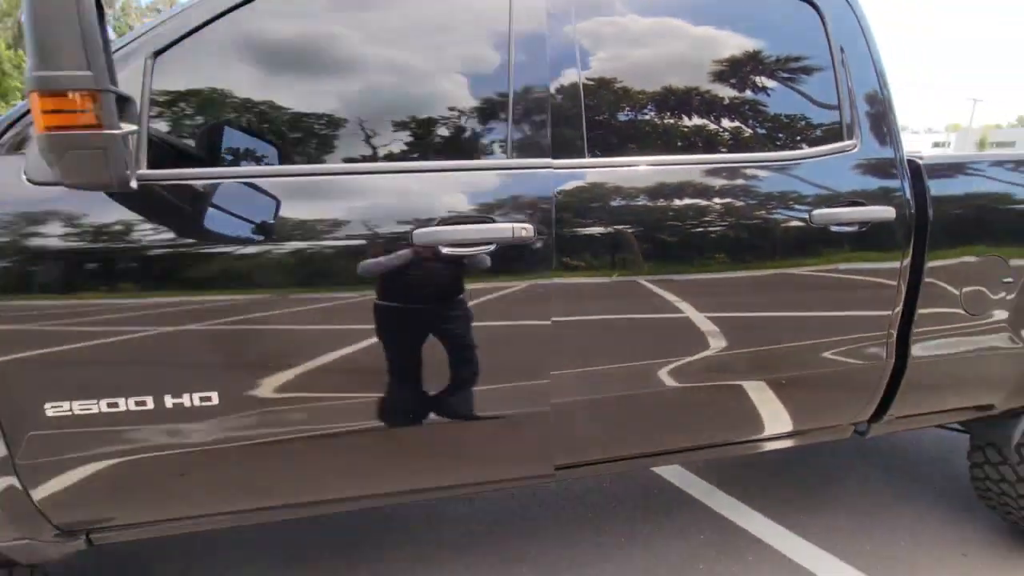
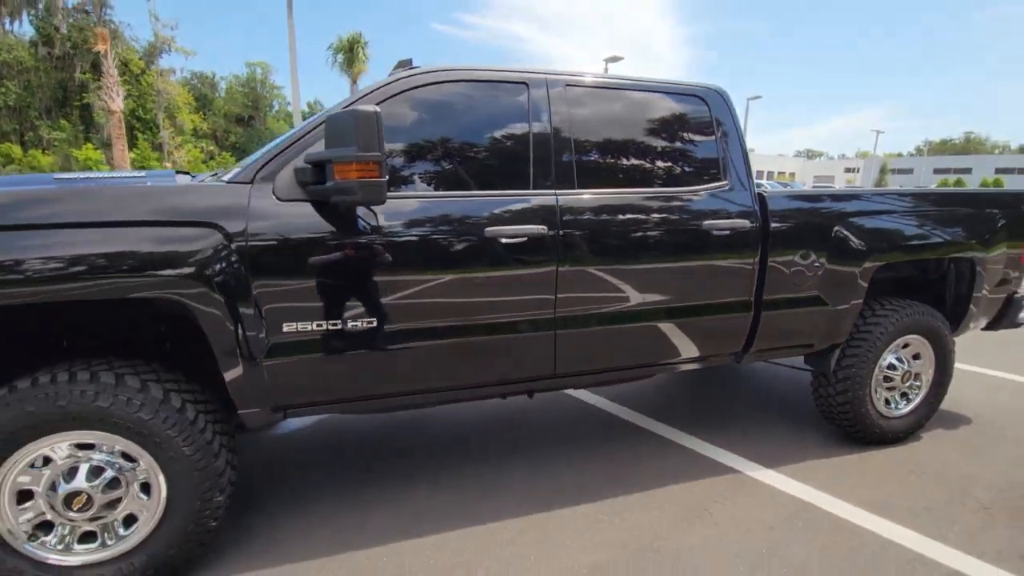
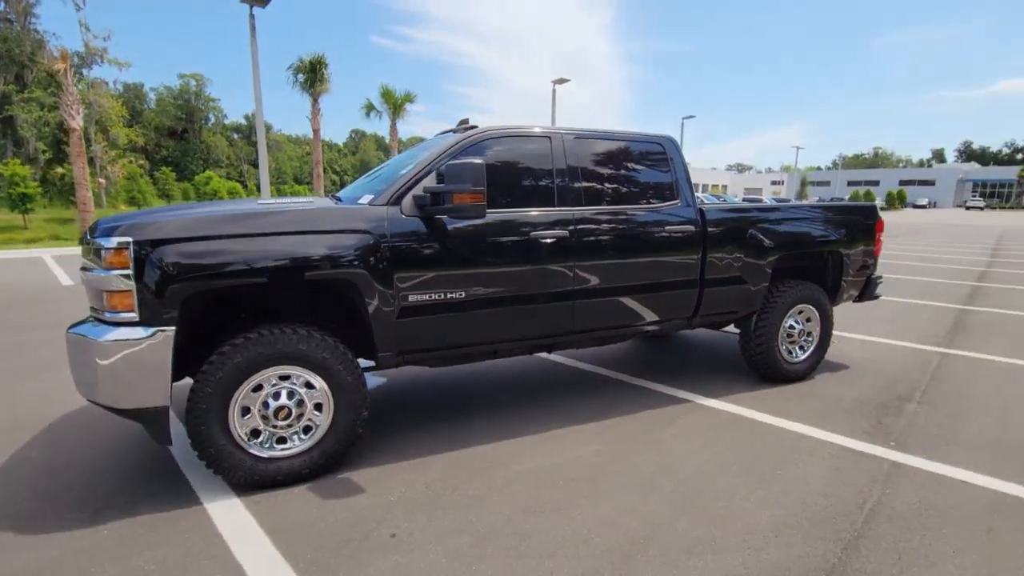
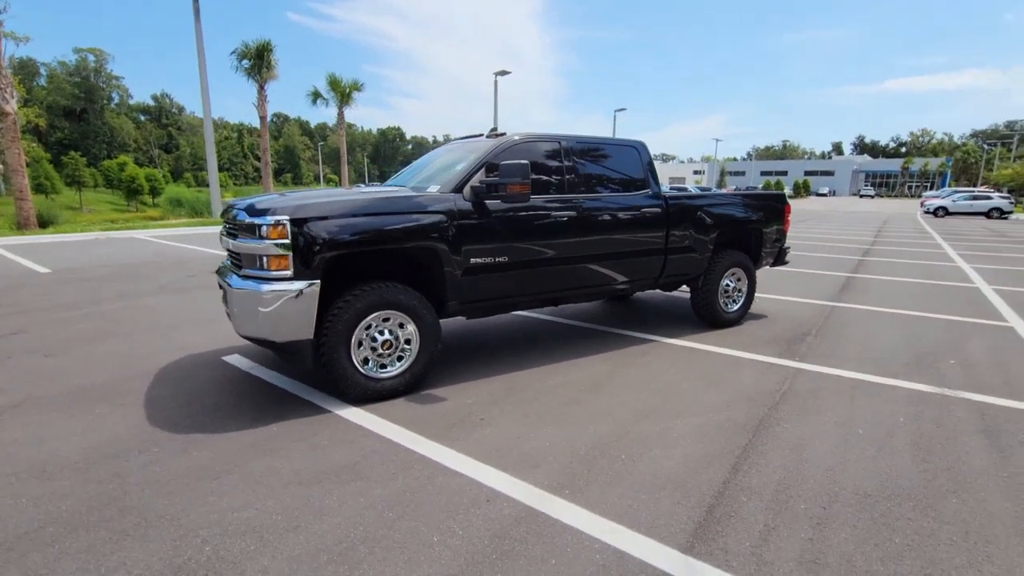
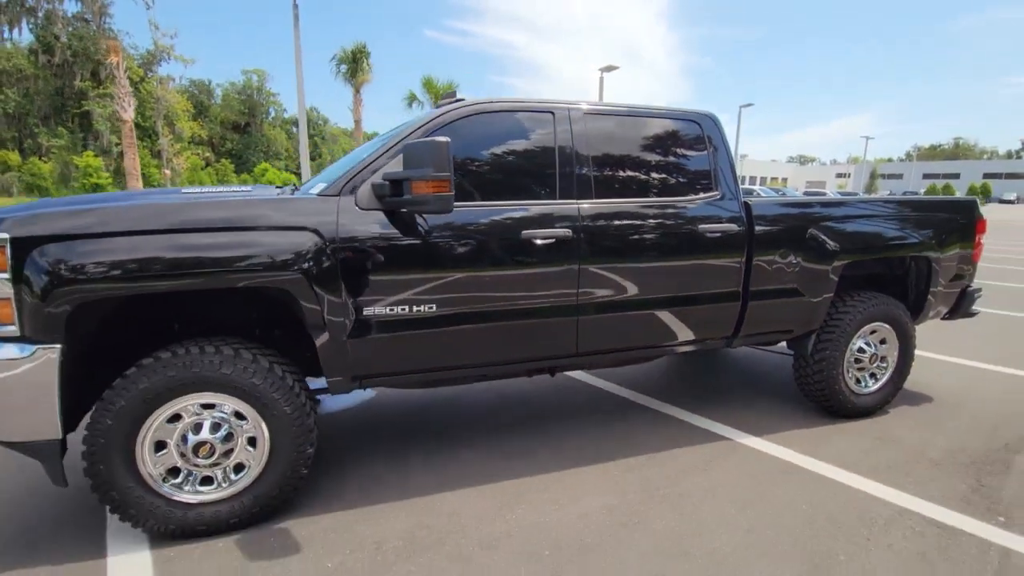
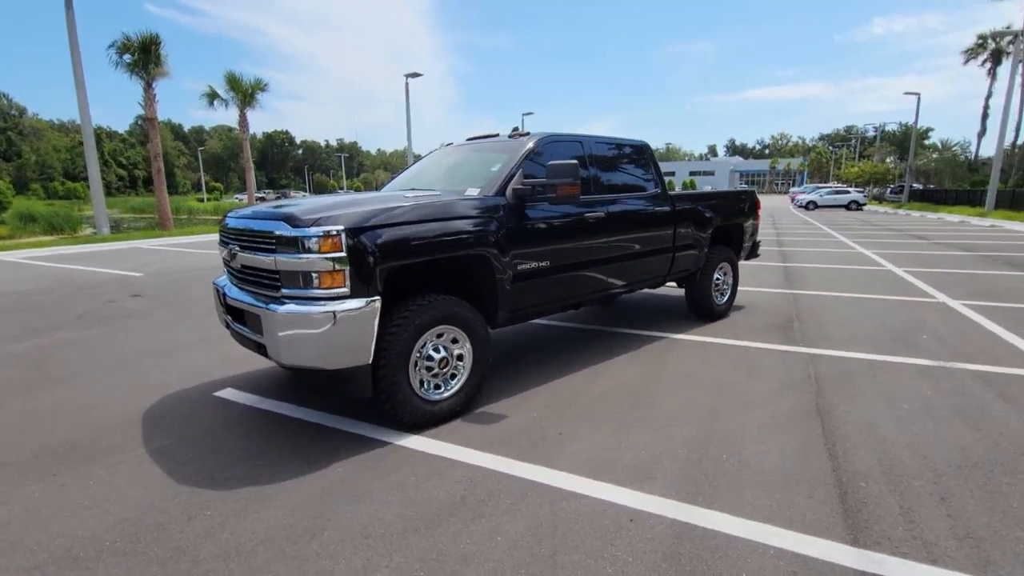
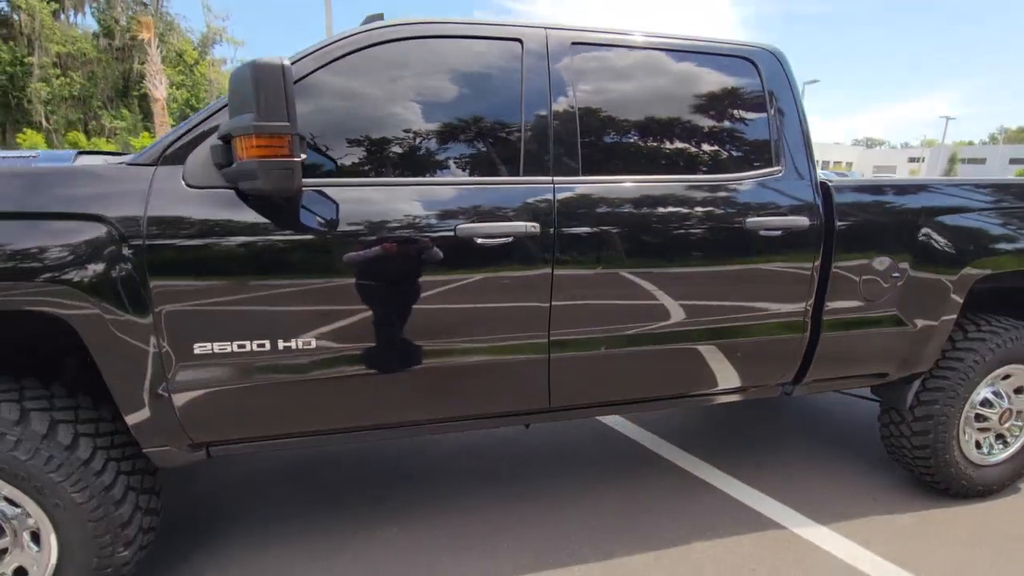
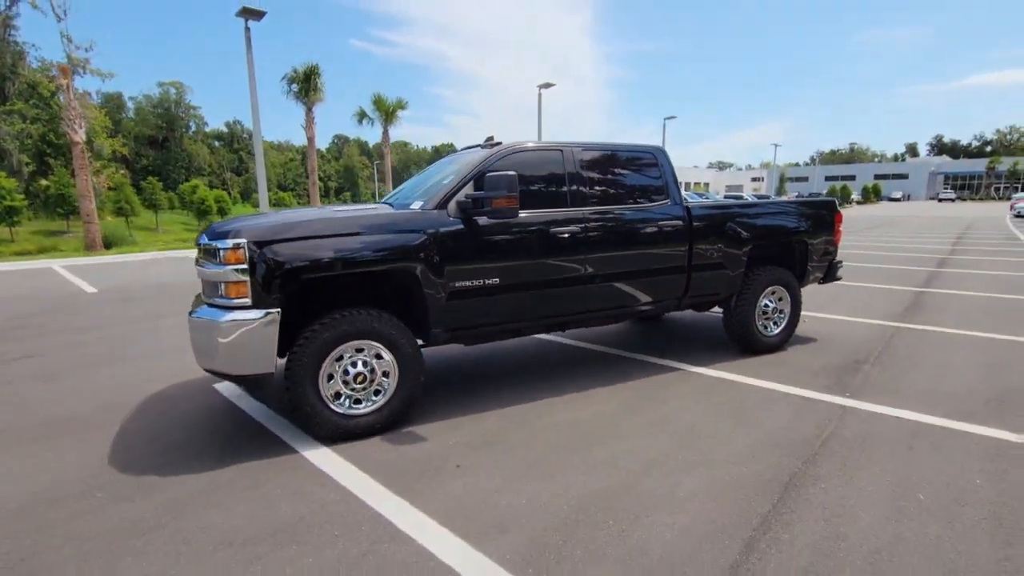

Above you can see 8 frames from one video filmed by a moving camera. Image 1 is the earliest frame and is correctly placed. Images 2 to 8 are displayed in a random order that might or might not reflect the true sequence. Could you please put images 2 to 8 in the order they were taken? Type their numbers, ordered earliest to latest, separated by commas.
7, 2, 5, 3, 8, 4, 6
